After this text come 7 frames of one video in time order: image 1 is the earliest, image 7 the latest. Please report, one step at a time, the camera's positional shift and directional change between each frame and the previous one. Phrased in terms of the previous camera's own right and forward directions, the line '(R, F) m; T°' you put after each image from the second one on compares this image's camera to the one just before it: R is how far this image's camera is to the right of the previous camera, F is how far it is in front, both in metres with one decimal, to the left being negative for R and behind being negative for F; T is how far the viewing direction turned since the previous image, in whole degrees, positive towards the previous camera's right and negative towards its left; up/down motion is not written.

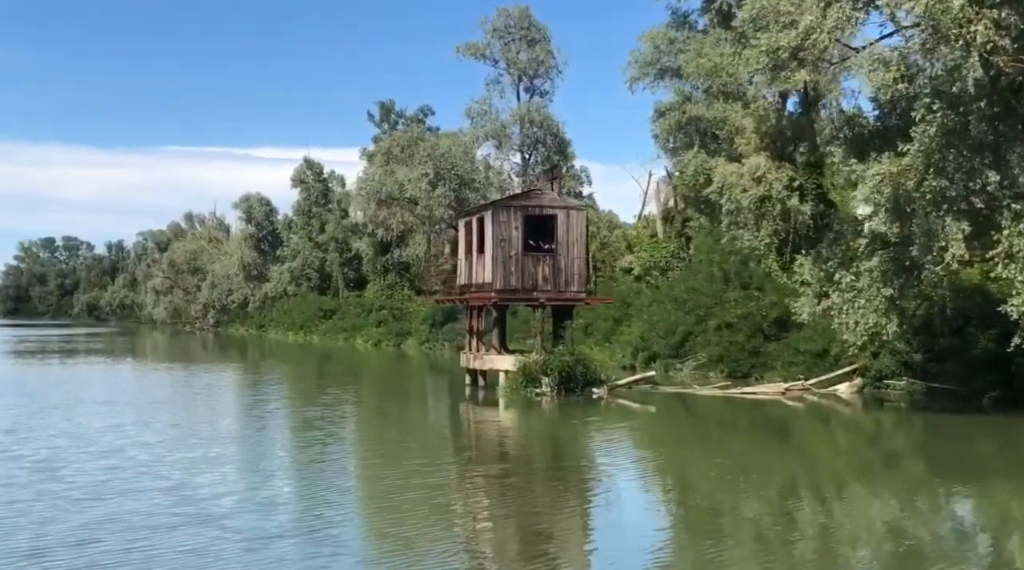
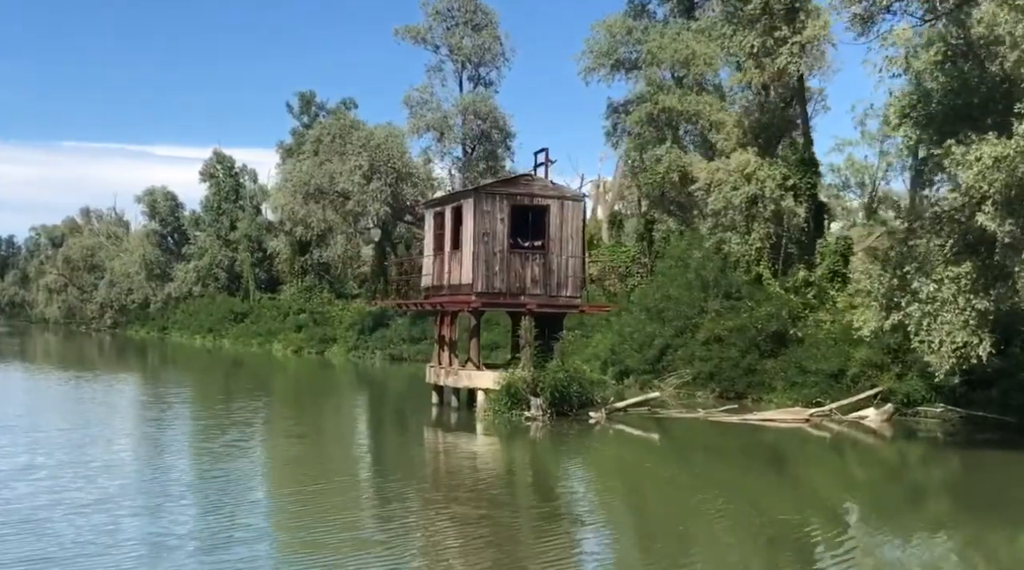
(-1.9, +5.3) m; +5°
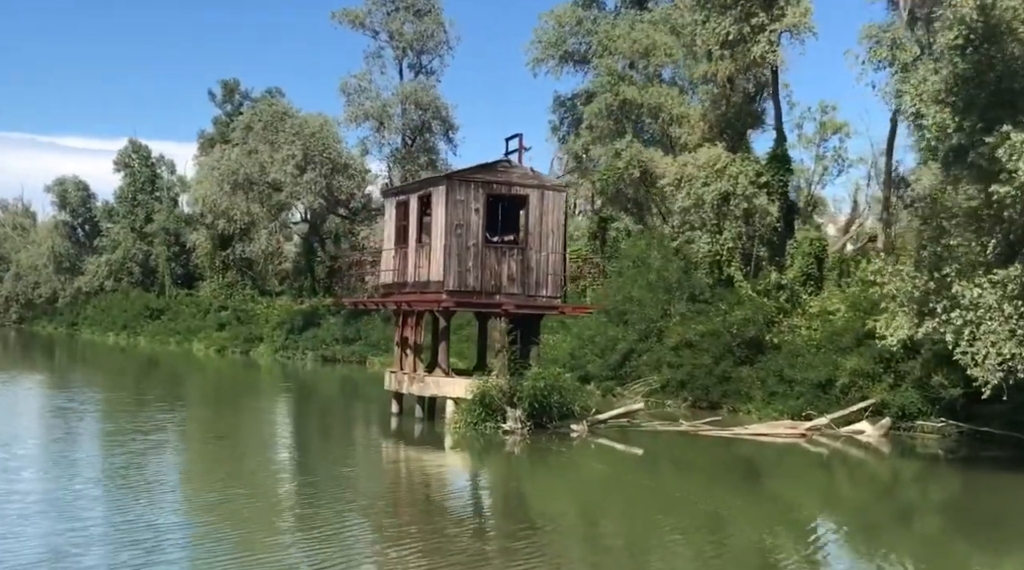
(-1.3, +2.8) m; +4°
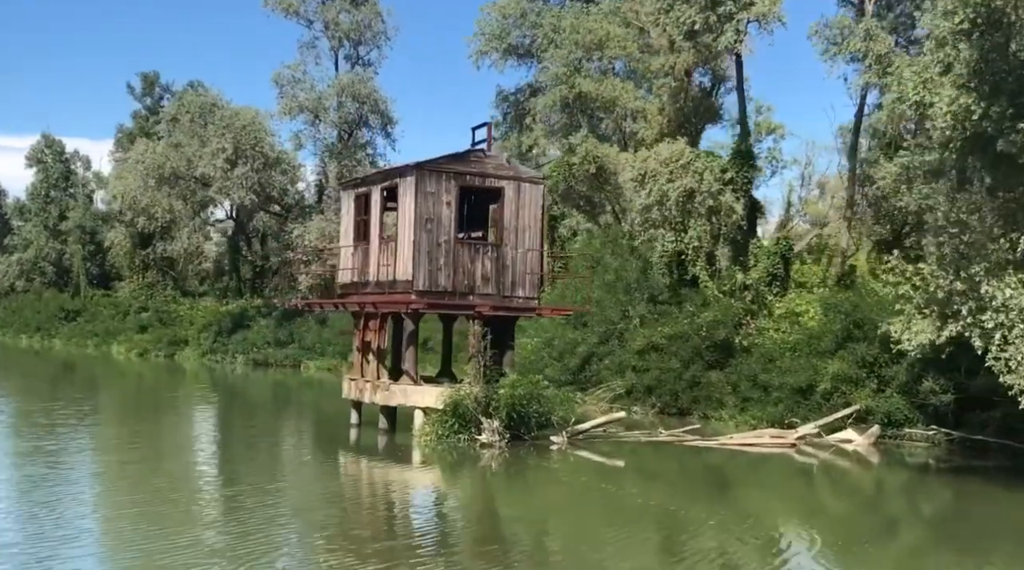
(-1.1, +2.0) m; +4°
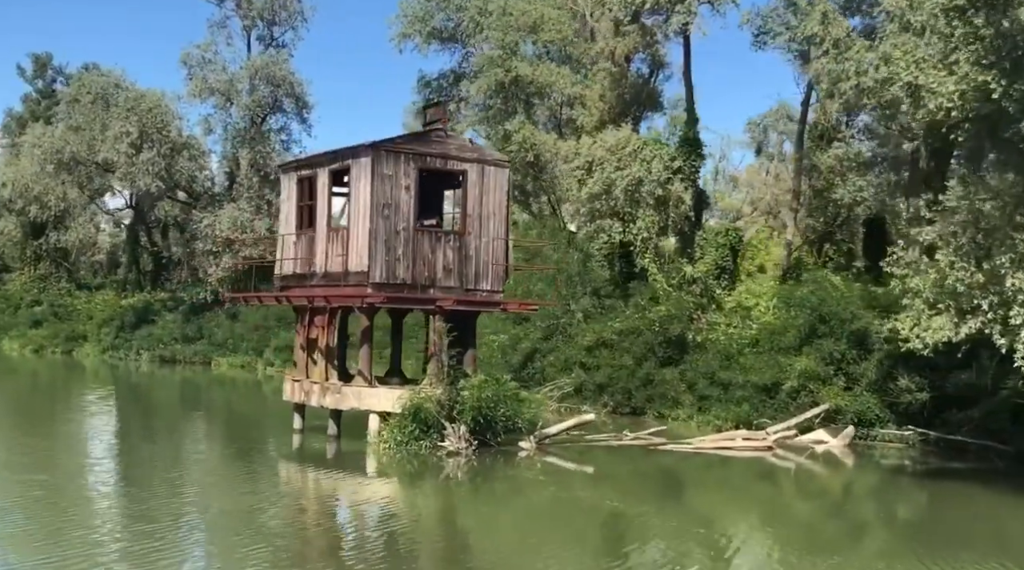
(-1.2, +2.0) m; +5°
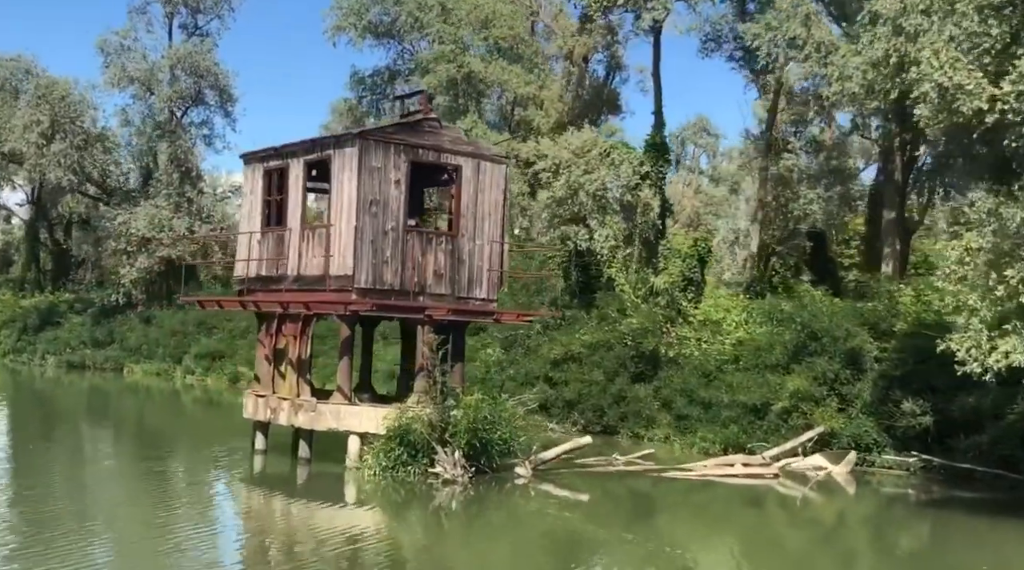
(-1.6, +2.1) m; +5°
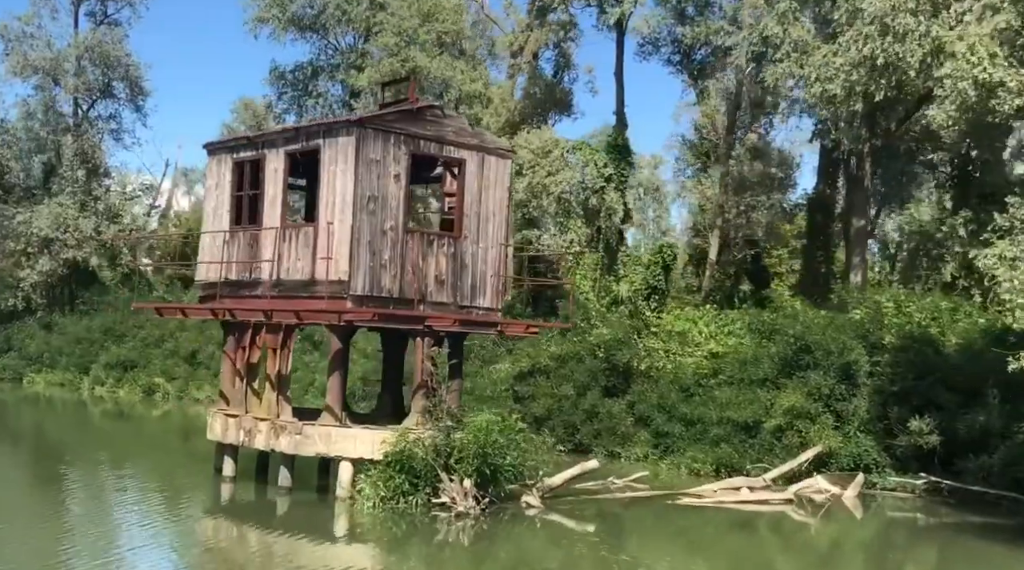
(-1.7, +2.0) m; +5°
